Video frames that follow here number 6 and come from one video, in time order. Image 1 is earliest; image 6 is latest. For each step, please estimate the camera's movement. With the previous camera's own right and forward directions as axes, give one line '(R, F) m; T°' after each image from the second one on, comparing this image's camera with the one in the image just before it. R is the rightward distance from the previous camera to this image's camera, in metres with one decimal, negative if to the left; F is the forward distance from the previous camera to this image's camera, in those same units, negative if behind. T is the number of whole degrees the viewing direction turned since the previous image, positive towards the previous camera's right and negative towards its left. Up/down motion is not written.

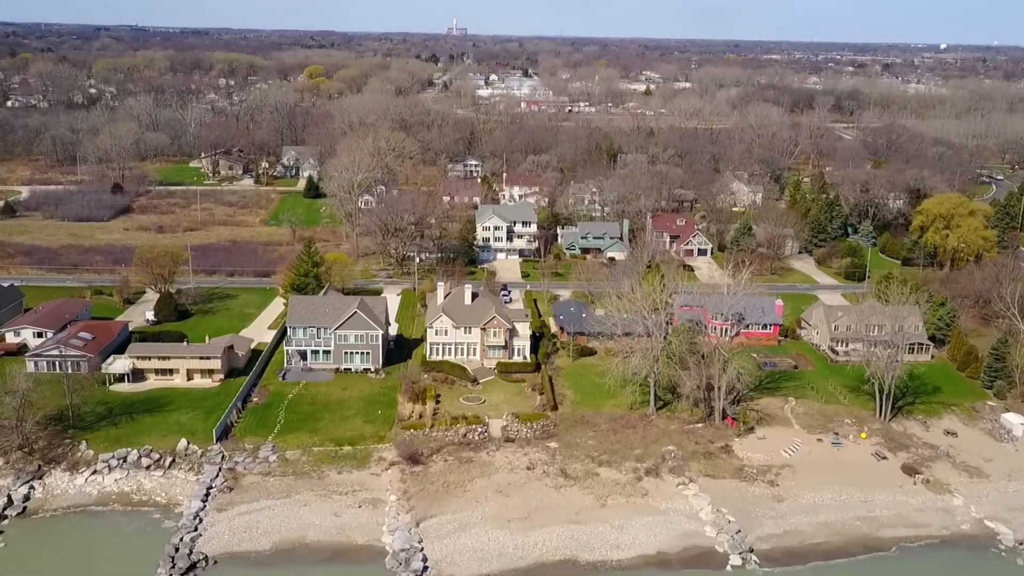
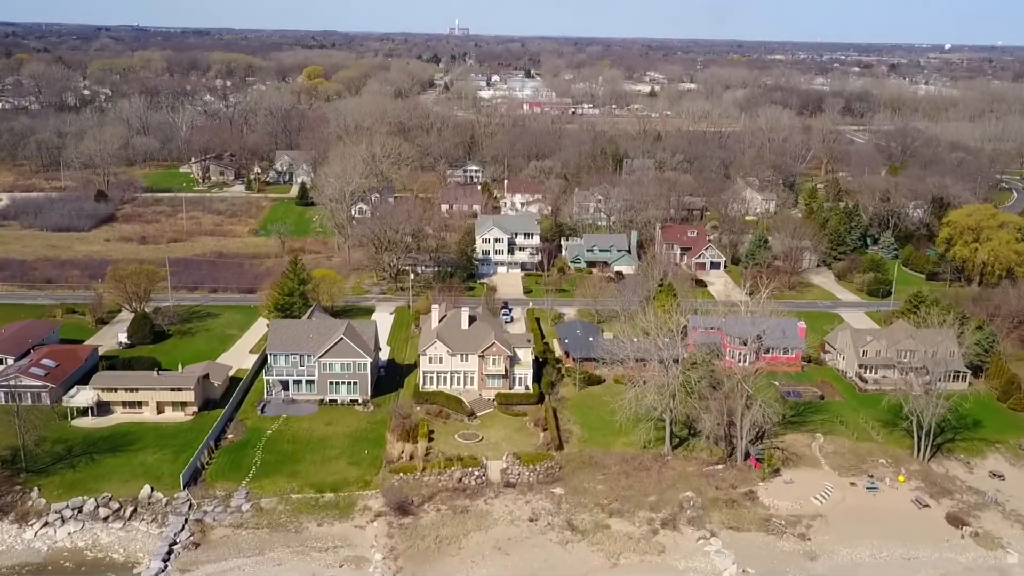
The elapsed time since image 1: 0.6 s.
(+0.1, +4.0) m; 0°
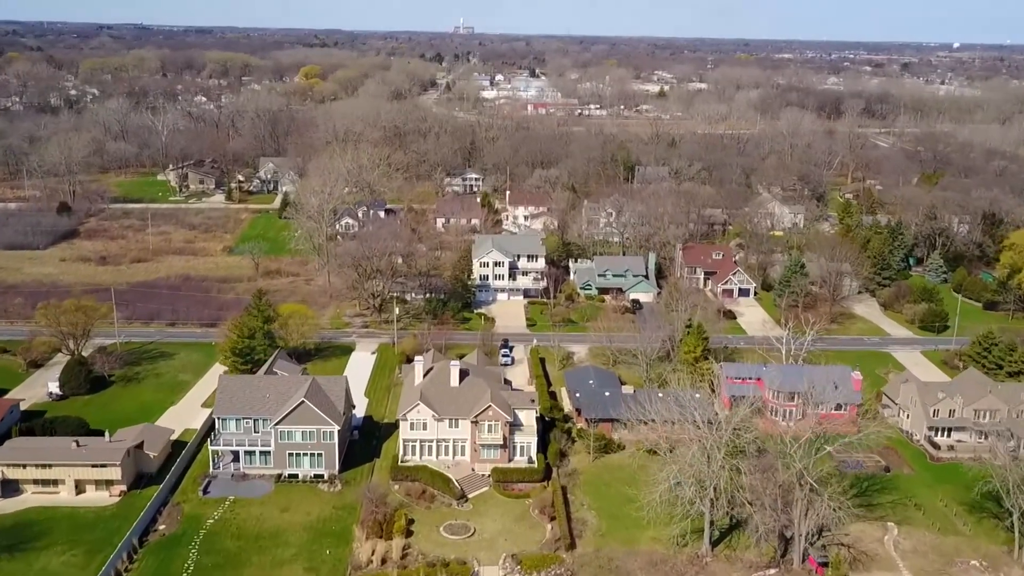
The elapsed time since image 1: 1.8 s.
(+0.2, +7.8) m; 0°
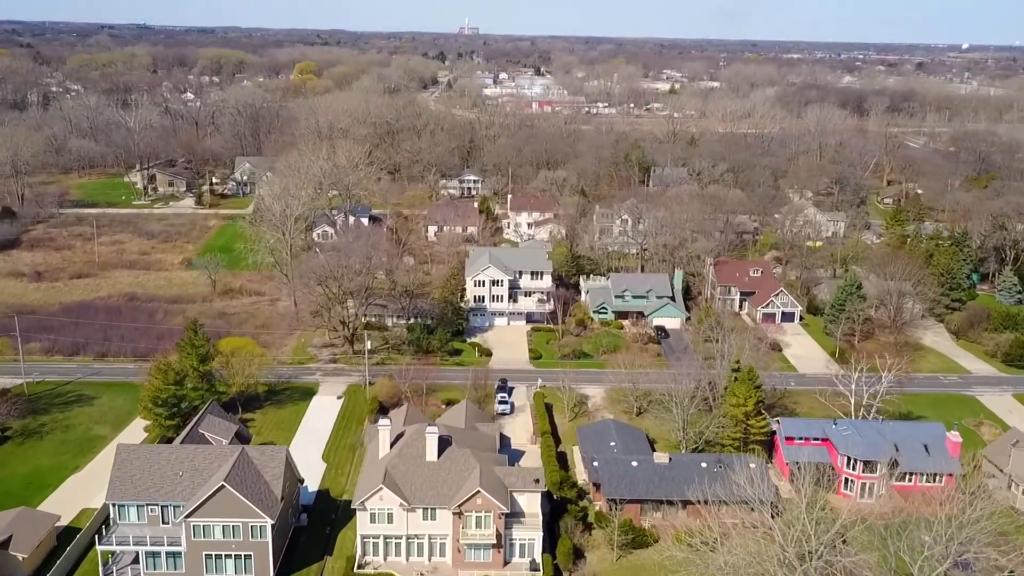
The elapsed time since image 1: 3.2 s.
(+0.2, +9.4) m; 0°
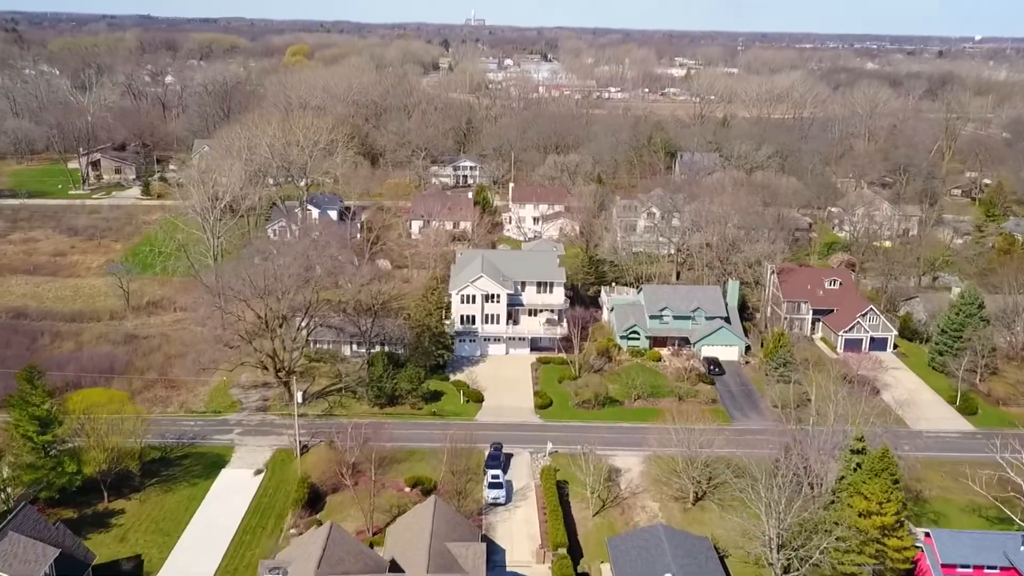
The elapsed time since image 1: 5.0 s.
(+0.3, +12.5) m; 0°
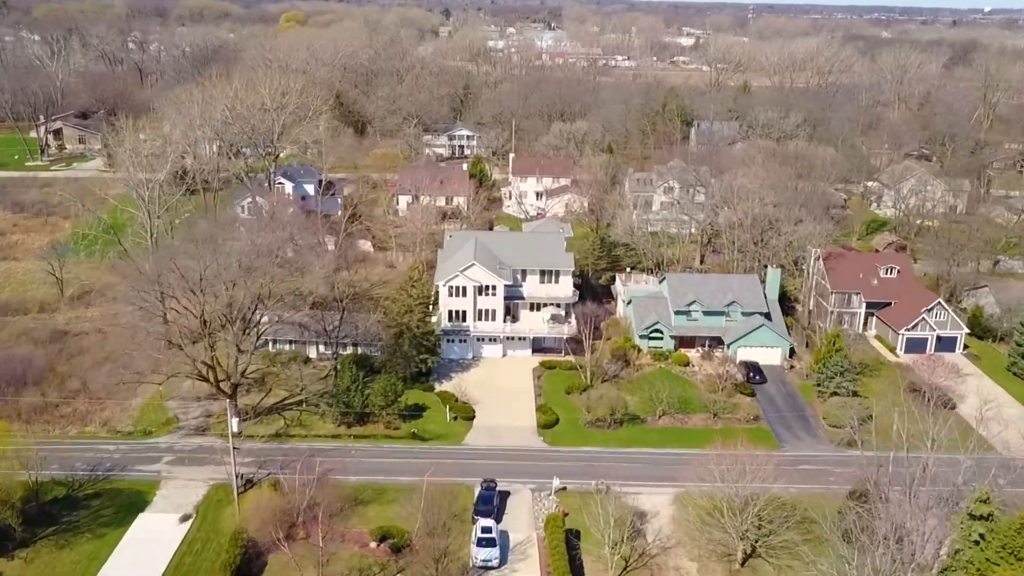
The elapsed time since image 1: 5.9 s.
(+0.1, +6.1) m; 0°
